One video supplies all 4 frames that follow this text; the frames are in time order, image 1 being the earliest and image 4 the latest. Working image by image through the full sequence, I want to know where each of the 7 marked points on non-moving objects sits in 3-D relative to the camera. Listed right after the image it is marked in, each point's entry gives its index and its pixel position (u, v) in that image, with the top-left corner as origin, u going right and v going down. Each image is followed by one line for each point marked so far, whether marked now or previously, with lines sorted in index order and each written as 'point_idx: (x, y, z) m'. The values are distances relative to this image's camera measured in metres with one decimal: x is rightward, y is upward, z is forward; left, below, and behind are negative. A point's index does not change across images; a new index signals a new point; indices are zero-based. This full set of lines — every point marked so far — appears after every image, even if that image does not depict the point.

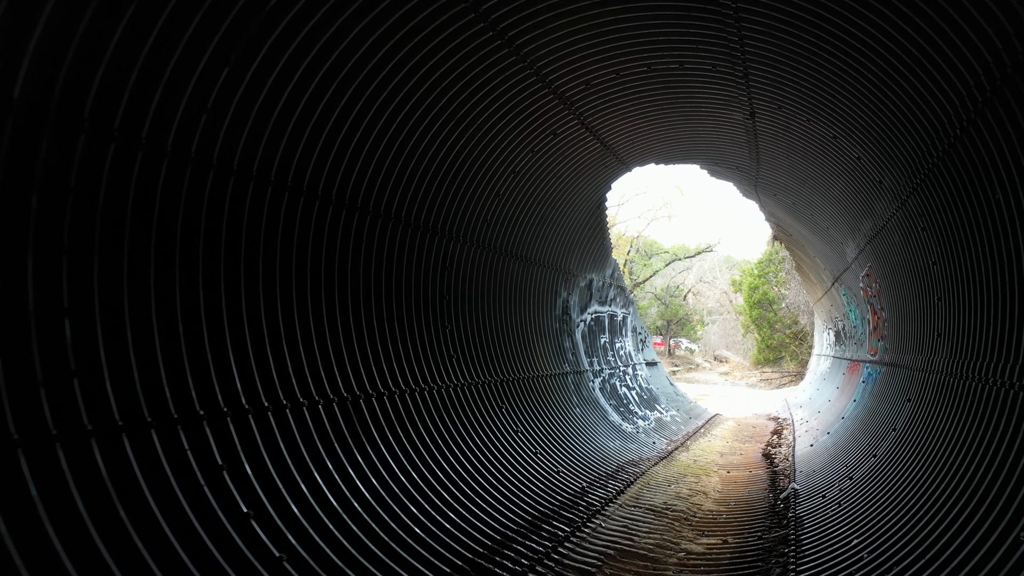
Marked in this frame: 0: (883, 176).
0: (+3.6, +1.1, +7.8) m
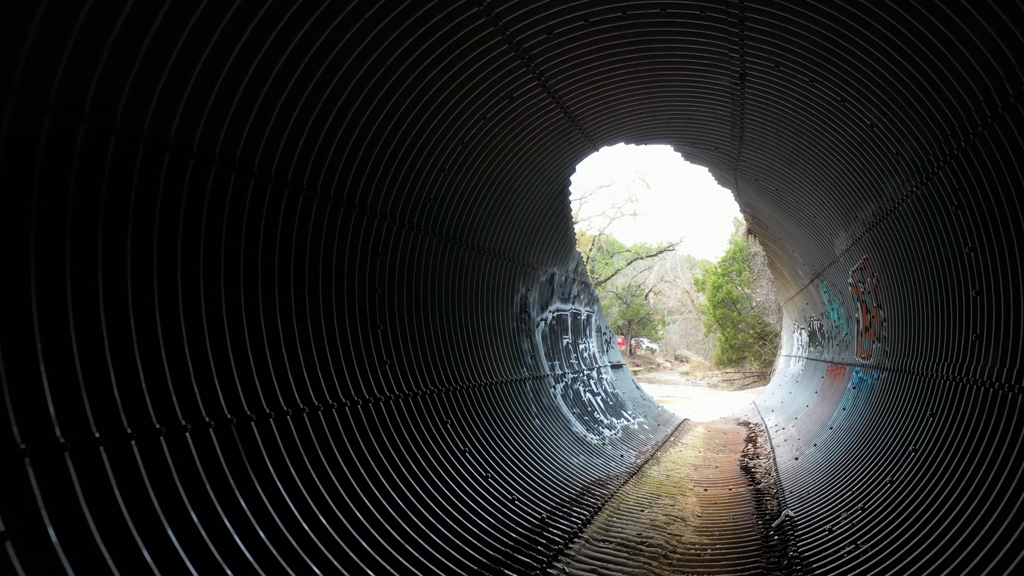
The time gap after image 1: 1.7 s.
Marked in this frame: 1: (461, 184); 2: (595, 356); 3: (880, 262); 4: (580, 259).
0: (+3.2, +1.2, +6.6) m
1: (-0.5, +1.1, +8.6) m
2: (+1.6, -1.3, +15.5) m
3: (+4.1, +0.3, +8.8) m
4: (+1.2, +0.5, +14.0) m
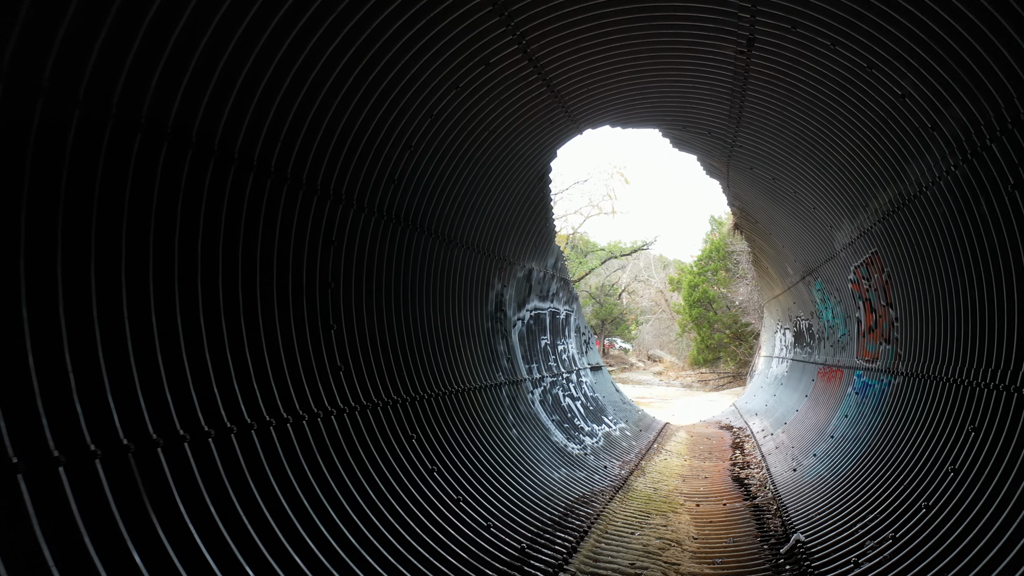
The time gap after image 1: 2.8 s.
0: (+3.0, +1.2, +5.7) m
1: (-0.8, +1.2, +7.6) m
2: (+1.1, -1.3, +14.6) m
3: (+3.8, +0.3, +8.0) m
4: (+0.8, +0.6, +13.1) m
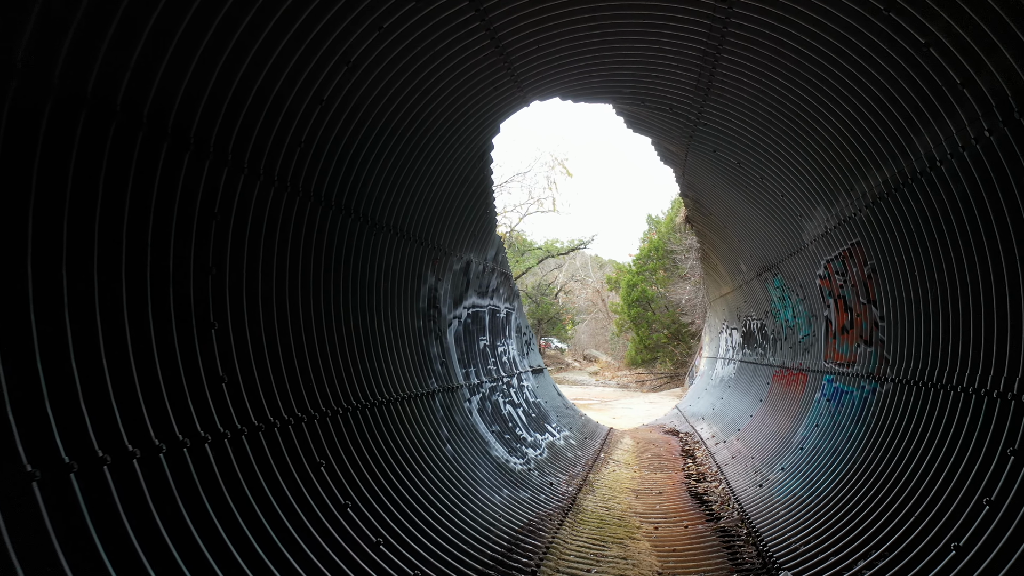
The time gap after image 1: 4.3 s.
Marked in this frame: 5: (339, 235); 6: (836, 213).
0: (+2.7, +1.2, +4.8) m
1: (-1.3, +1.2, +6.3) m
2: (0.0, -1.2, +13.4) m
3: (+3.3, +0.4, +7.1) m
4: (-0.2, +0.6, +11.9) m
5: (-1.5, +0.4, +6.6) m
6: (+3.2, +0.7, +7.8) m
